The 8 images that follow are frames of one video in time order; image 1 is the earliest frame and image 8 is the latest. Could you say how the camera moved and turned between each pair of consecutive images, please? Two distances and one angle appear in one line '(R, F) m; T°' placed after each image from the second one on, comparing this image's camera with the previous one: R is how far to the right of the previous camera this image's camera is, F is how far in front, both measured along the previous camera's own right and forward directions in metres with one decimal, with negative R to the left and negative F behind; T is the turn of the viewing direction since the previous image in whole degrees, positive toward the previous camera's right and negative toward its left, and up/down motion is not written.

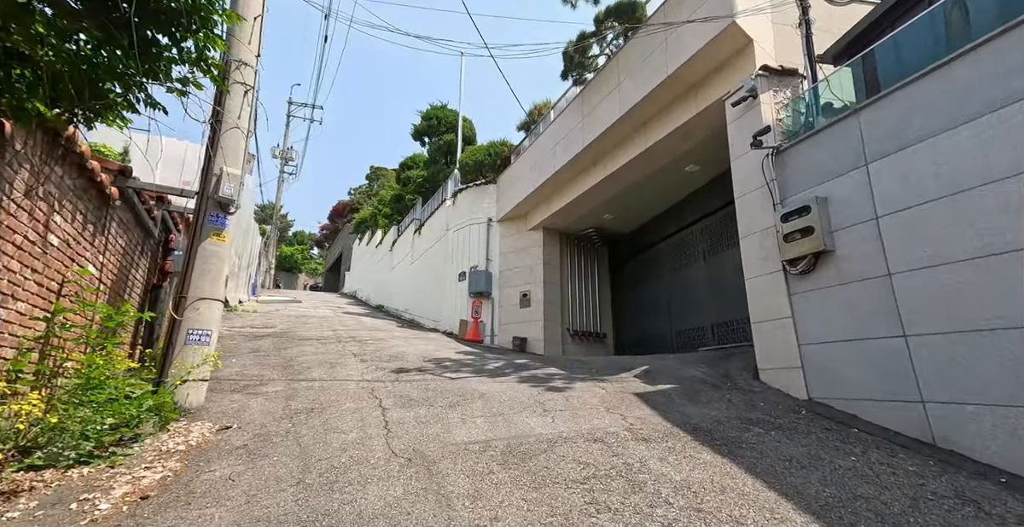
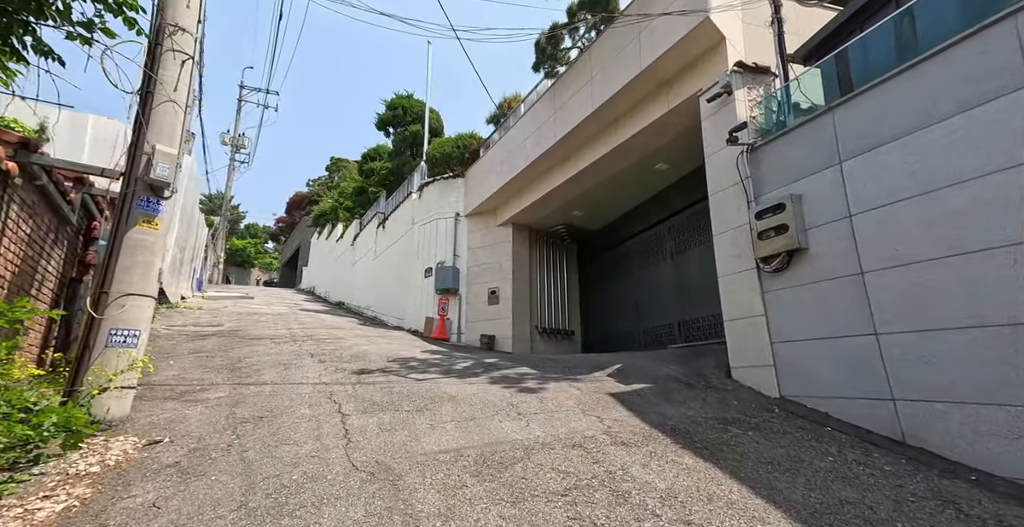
(-0.1, +0.2) m; +4°
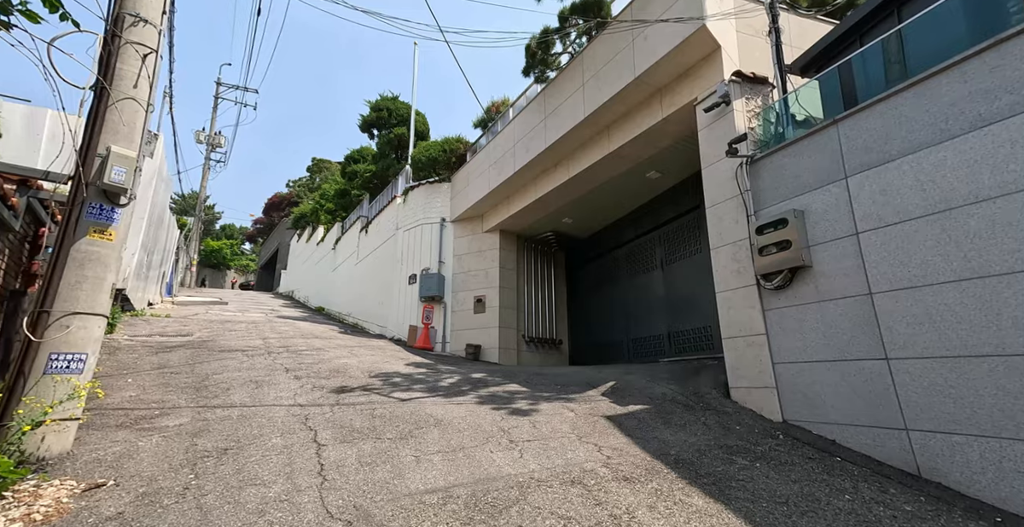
(-0.1, +0.3) m; +2°
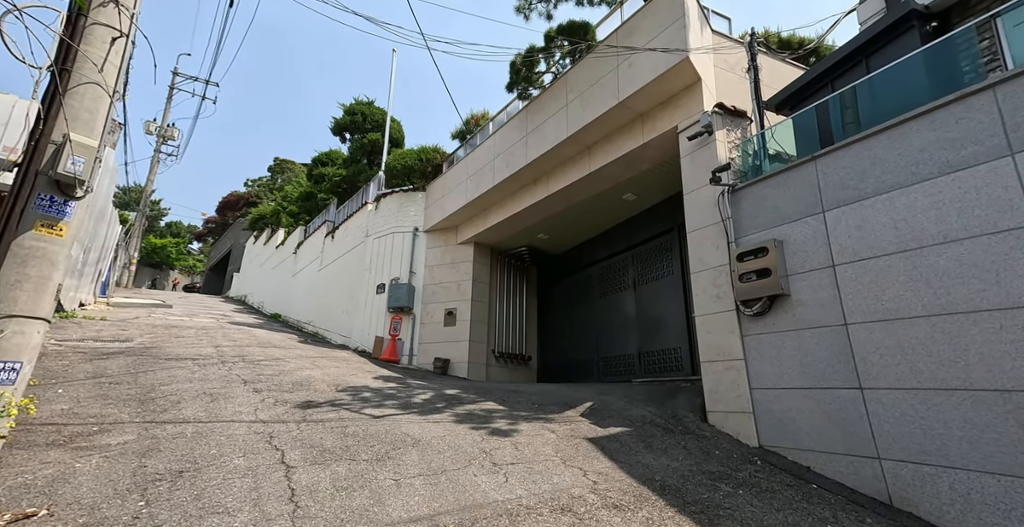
(-0.2, +0.1) m; +5°
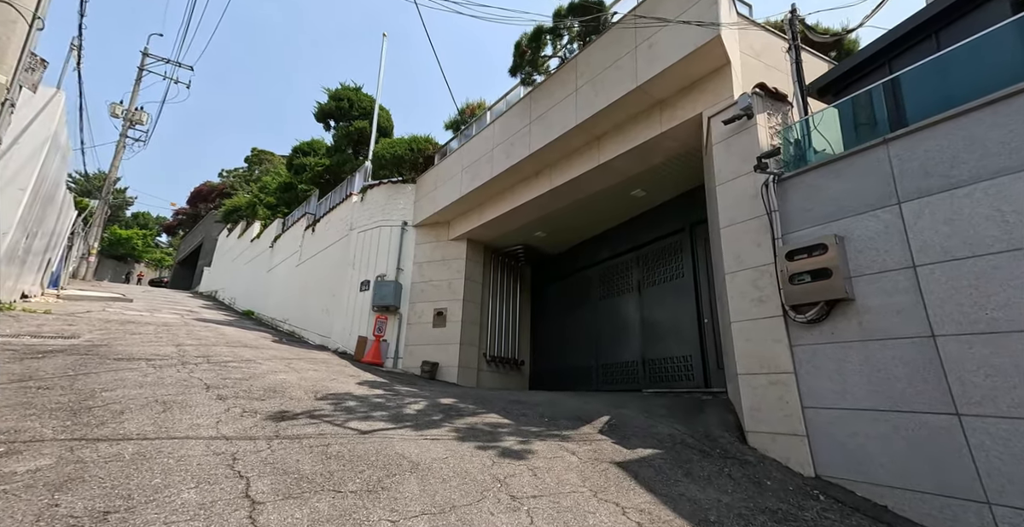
(-0.3, +0.7) m; +2°
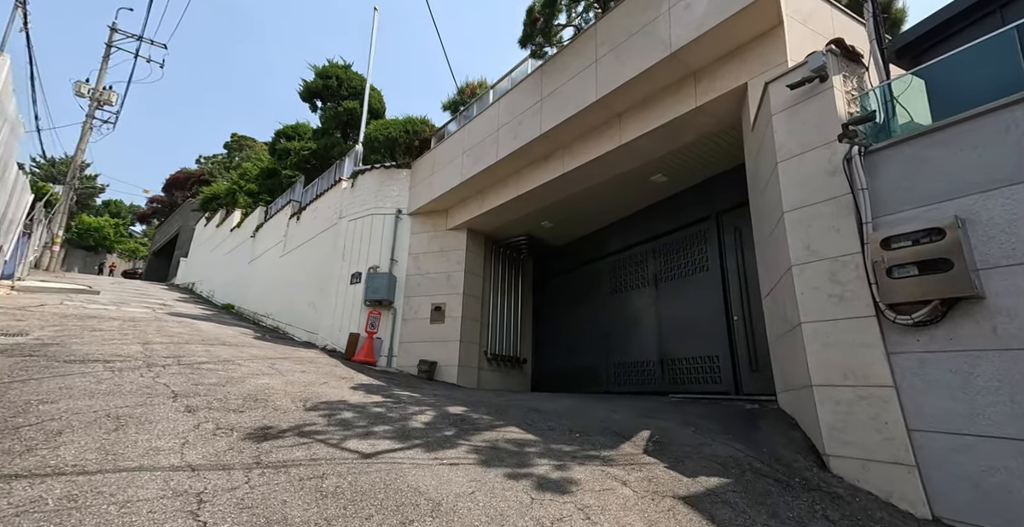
(-0.4, +0.8) m; +2°
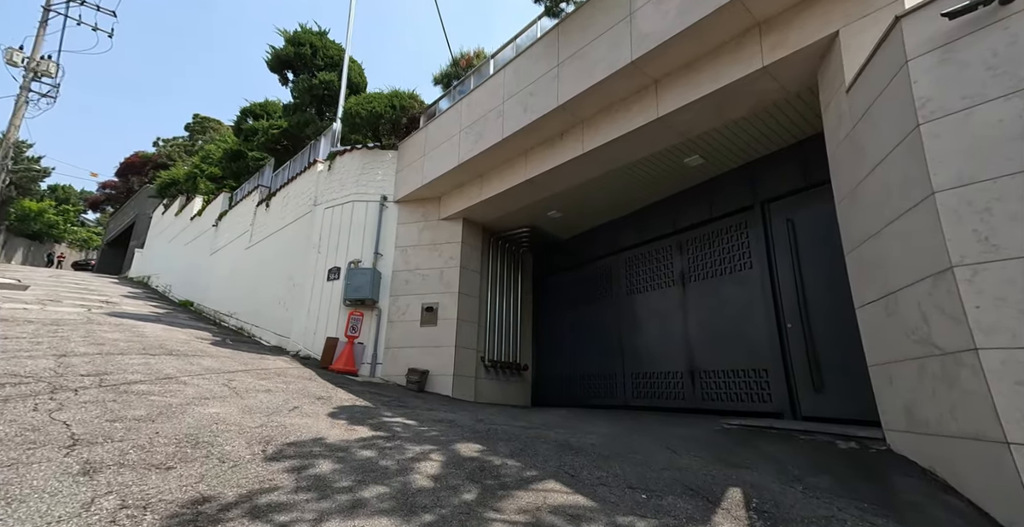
(-0.5, +1.2) m; +3°
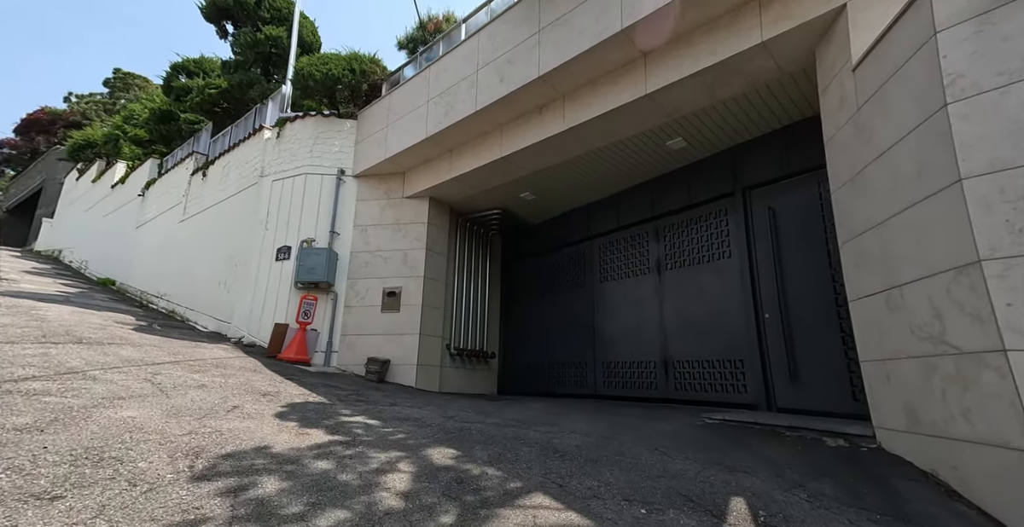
(-0.2, +0.5) m; +5°
